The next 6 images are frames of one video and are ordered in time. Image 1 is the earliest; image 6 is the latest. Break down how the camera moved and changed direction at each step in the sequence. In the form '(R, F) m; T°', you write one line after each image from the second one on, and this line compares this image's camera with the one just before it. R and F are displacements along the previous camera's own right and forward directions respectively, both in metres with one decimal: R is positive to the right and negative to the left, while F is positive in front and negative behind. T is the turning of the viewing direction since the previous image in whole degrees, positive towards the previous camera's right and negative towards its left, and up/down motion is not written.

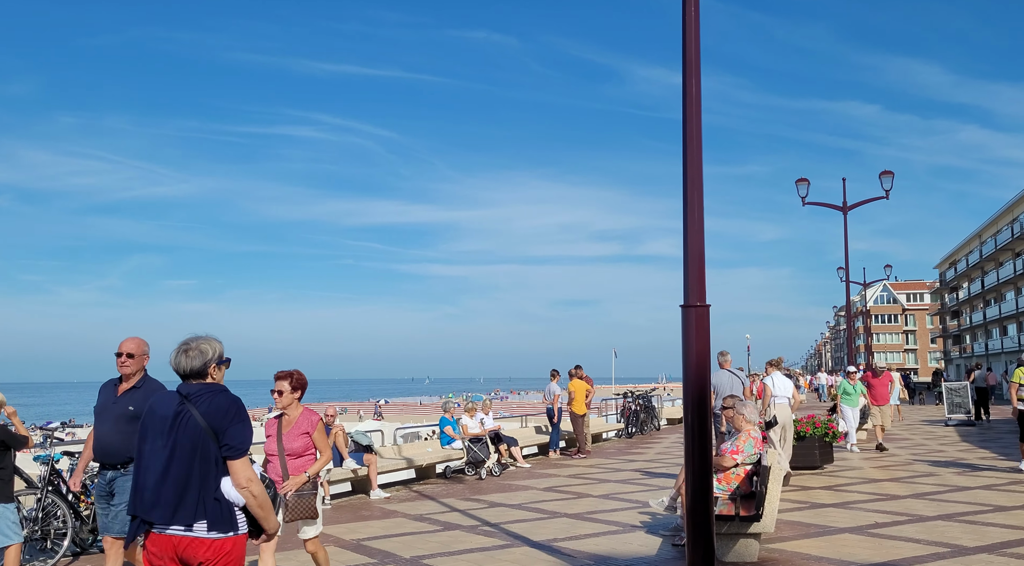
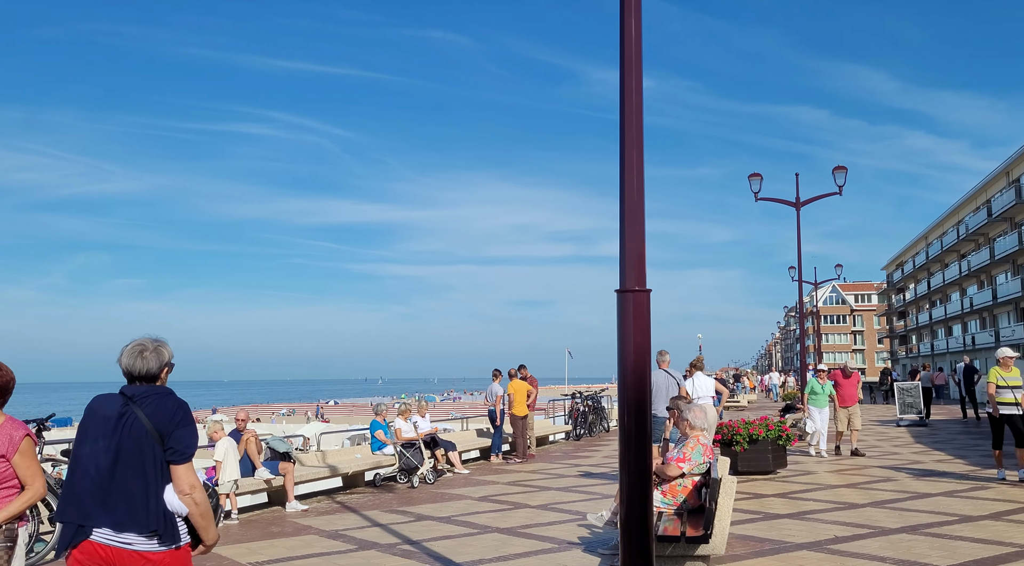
(+0.3, +0.9) m; +3°
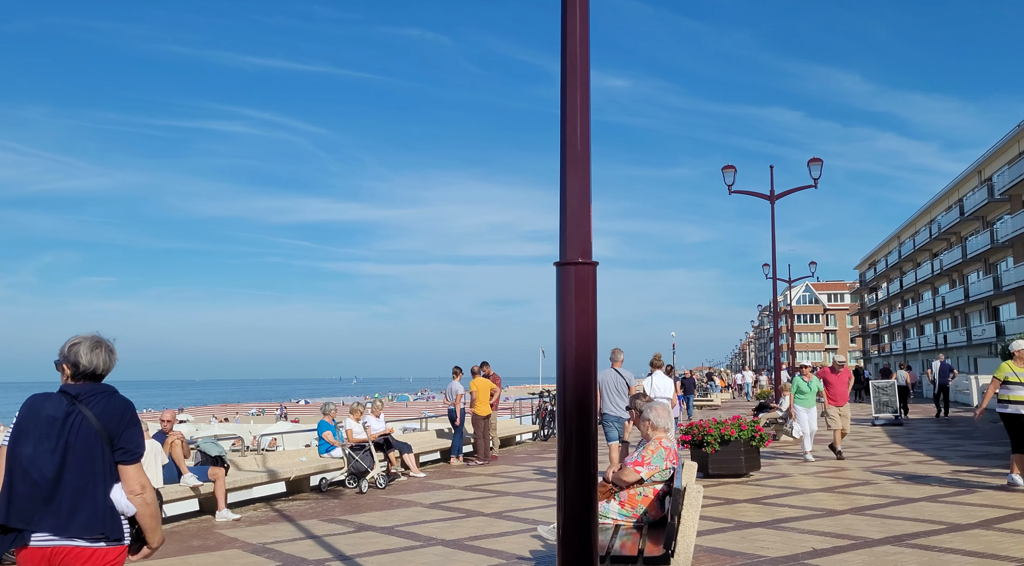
(+0.3, +0.8) m; +2°
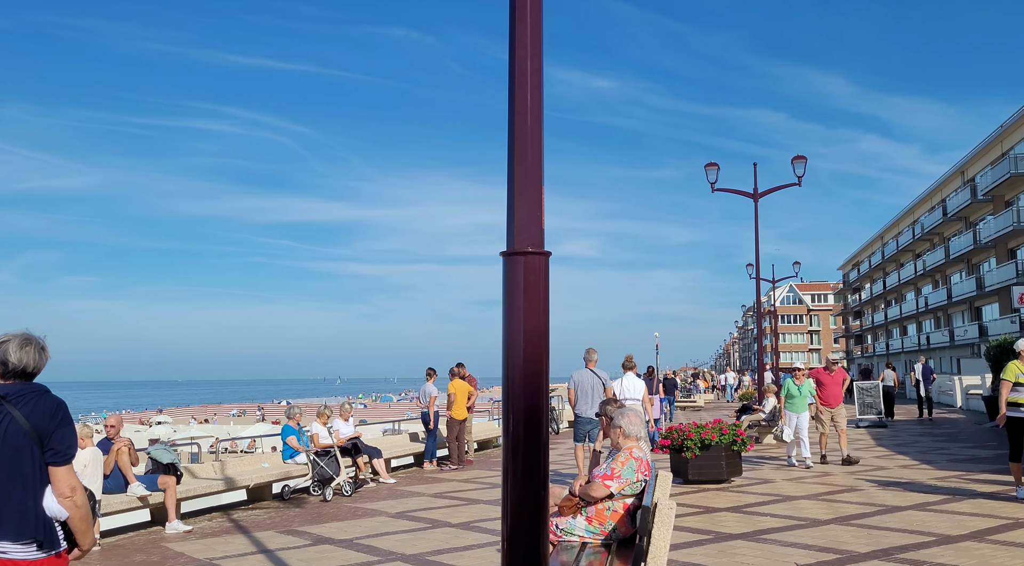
(+0.2, +0.5) m; +1°
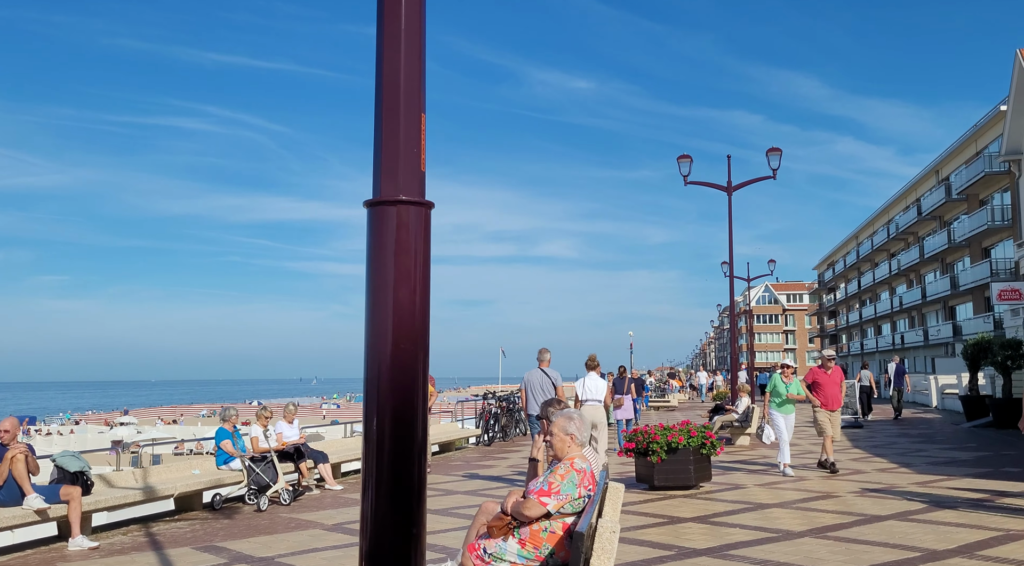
(+0.3, +0.8) m; +1°
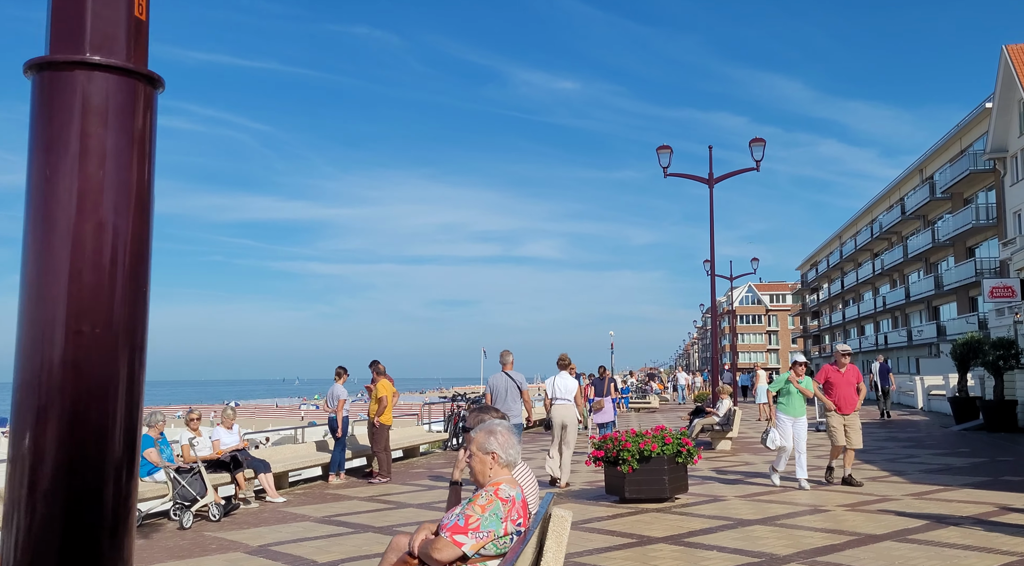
(+0.3, +1.0) m; +1°
